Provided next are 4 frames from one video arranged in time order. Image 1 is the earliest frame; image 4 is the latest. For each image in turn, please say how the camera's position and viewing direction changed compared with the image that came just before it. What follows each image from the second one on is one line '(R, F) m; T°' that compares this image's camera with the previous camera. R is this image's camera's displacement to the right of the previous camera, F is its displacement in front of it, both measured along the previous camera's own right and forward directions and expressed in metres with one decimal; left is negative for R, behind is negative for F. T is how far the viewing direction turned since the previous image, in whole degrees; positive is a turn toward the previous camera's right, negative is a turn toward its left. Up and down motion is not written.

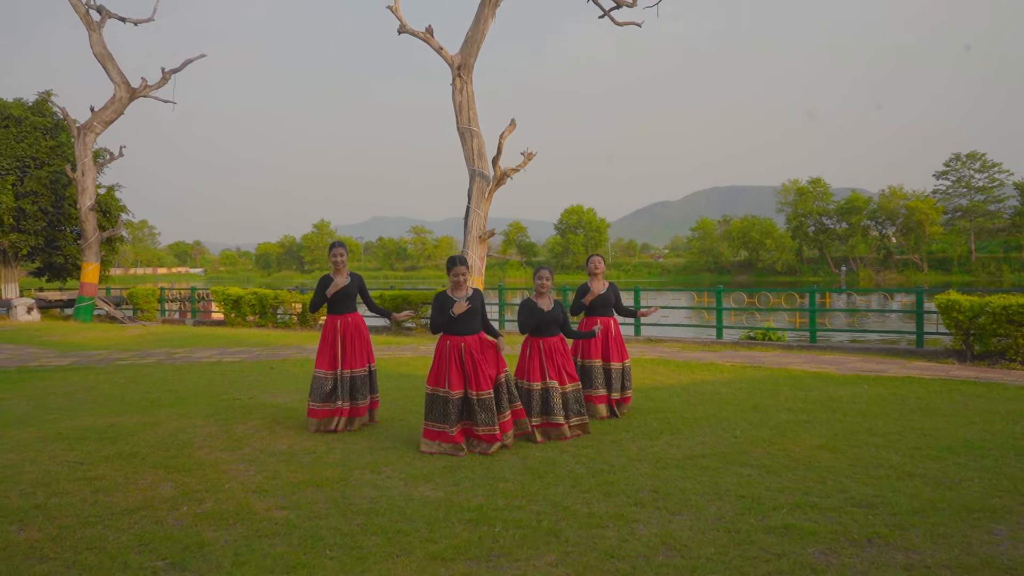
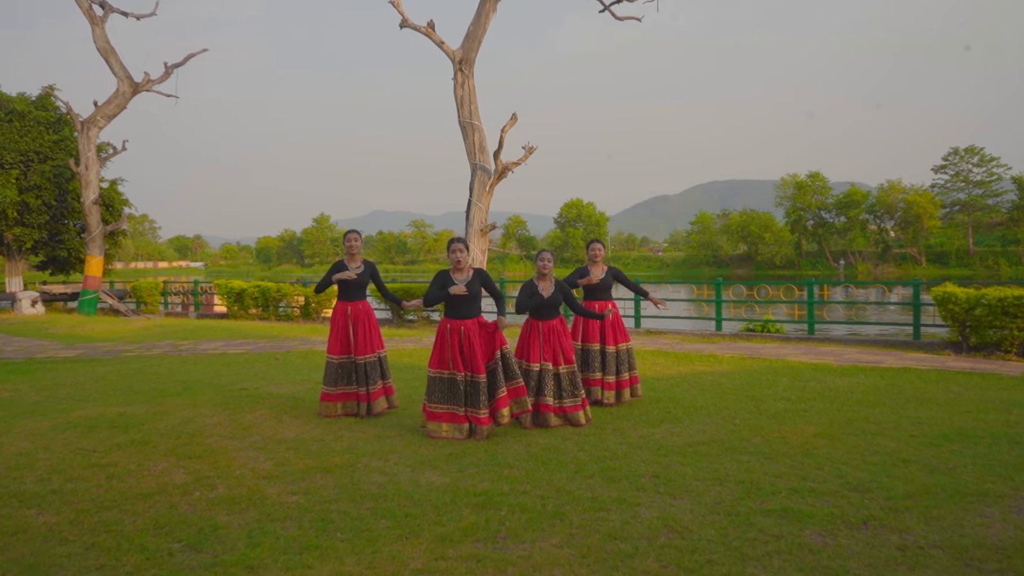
(0.0, -0.1) m; 0°
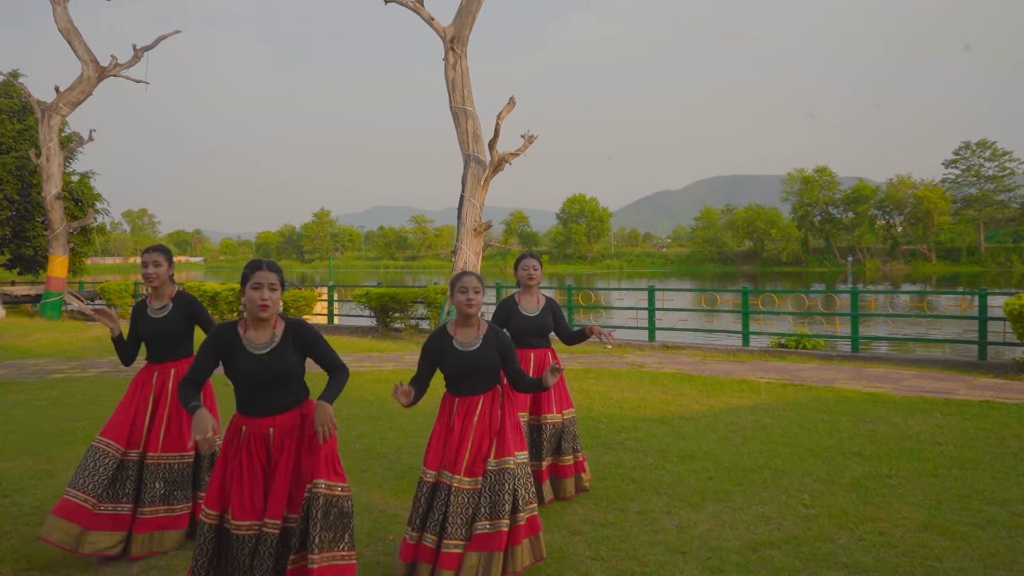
(+0.1, +1.5) m; 0°
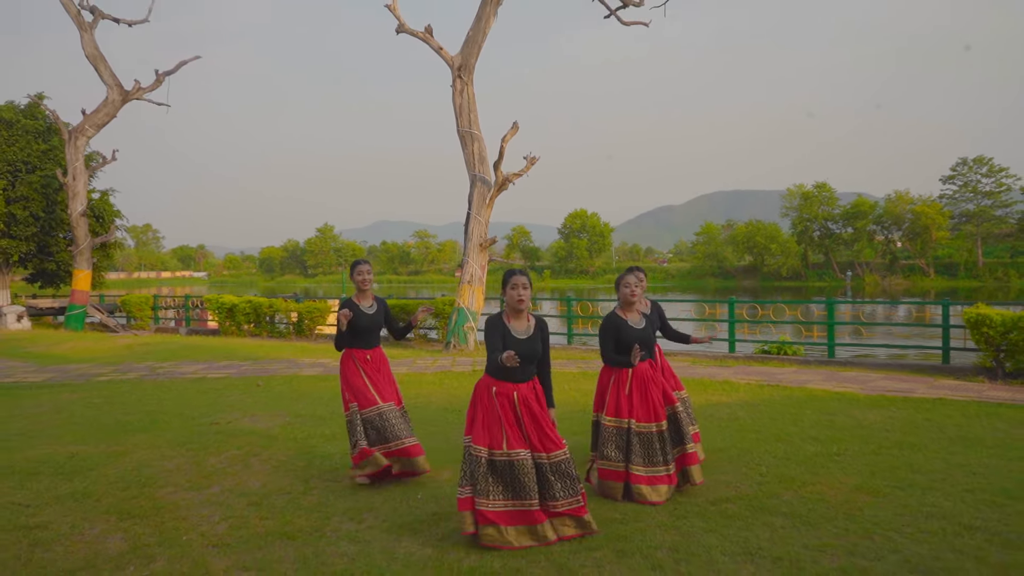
(0.0, -0.9) m; 0°
